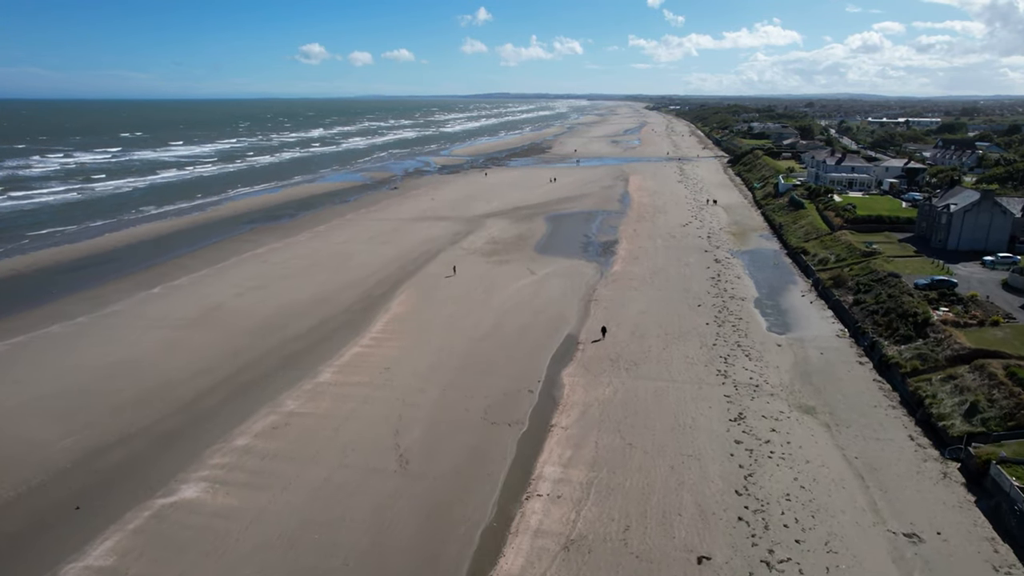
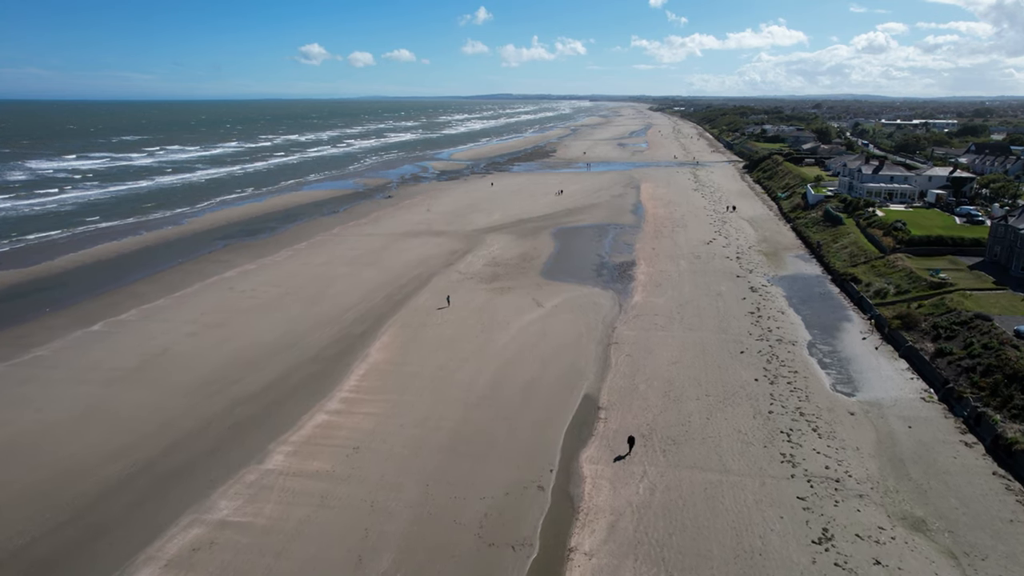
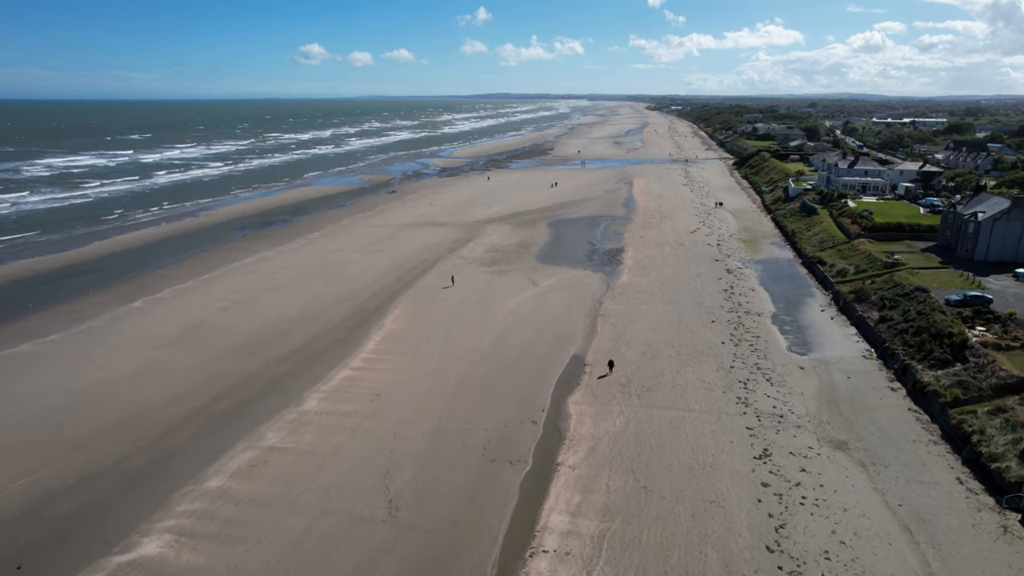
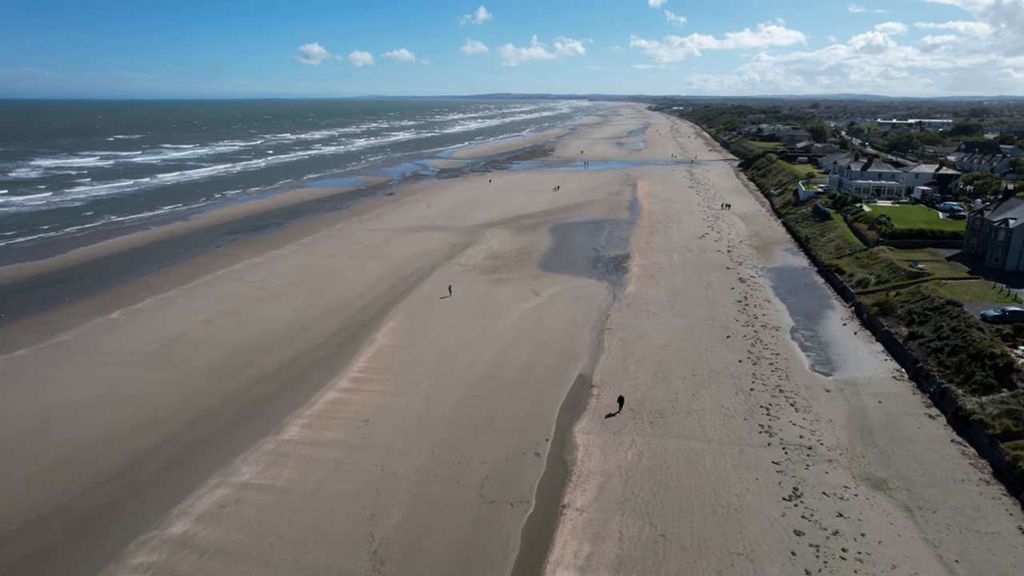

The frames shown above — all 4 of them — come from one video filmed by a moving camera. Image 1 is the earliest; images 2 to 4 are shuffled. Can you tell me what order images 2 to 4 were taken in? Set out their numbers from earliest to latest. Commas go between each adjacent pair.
3, 4, 2
